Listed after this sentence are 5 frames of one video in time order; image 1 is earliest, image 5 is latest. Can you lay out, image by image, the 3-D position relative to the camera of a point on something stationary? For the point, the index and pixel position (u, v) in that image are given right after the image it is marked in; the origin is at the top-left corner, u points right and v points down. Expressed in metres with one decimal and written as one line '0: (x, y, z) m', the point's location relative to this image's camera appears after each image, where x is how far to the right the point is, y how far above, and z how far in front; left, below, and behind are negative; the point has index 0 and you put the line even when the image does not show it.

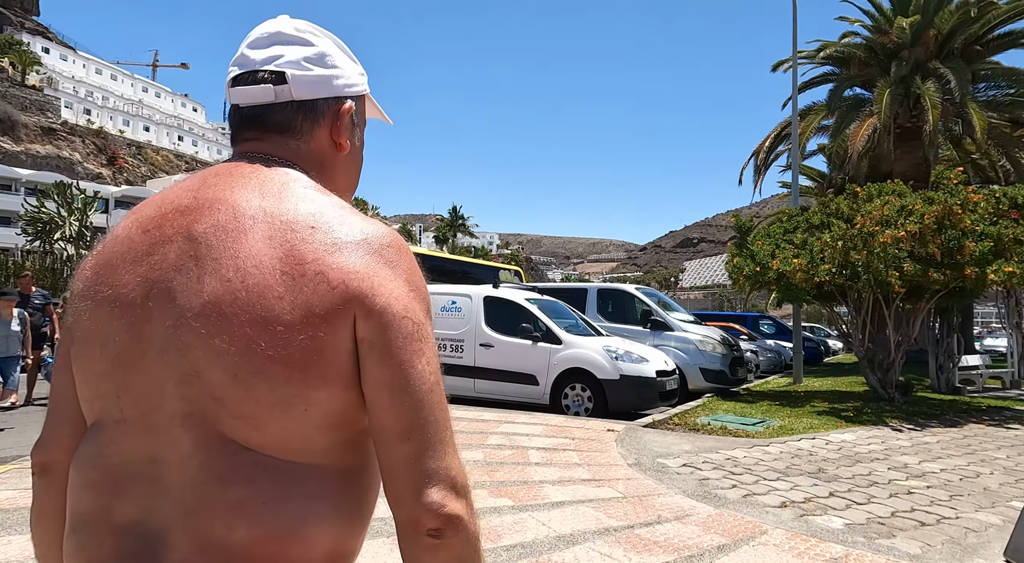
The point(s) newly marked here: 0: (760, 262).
0: (+3.5, +0.3, +10.0) m
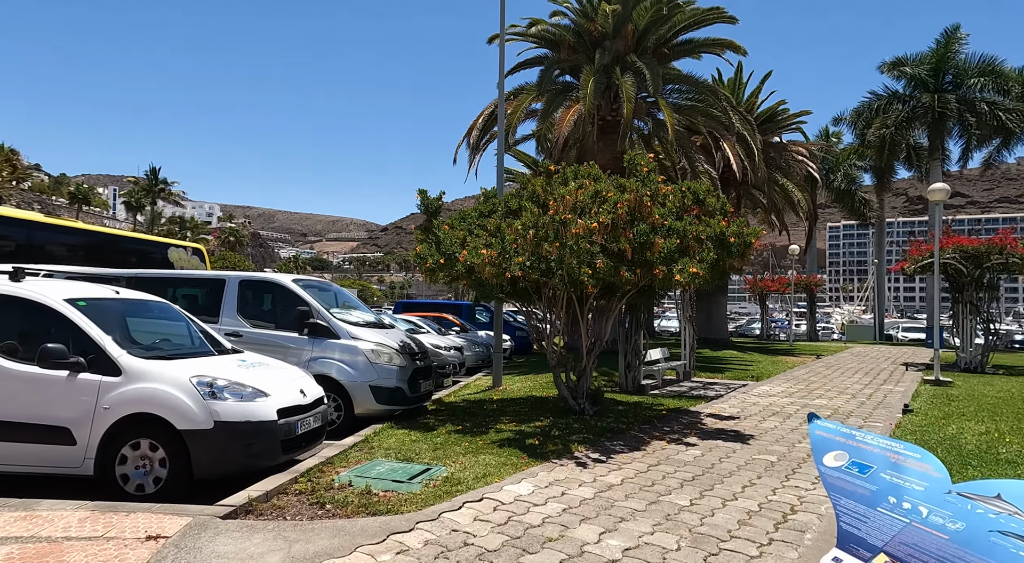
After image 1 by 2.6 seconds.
0: (-0.8, +0.4, +8.6) m
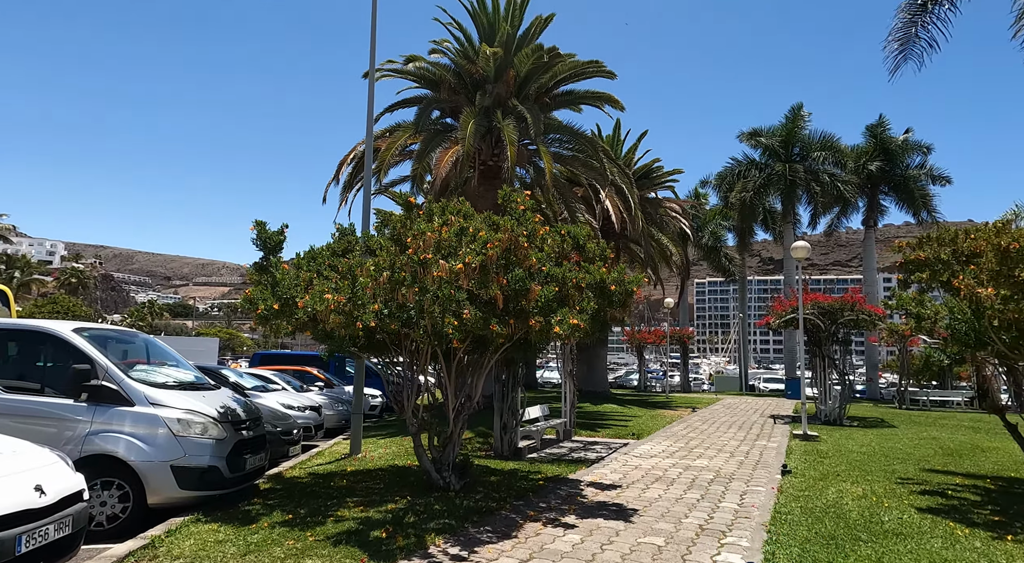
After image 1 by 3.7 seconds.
0: (-2.3, -0.2, +7.2) m
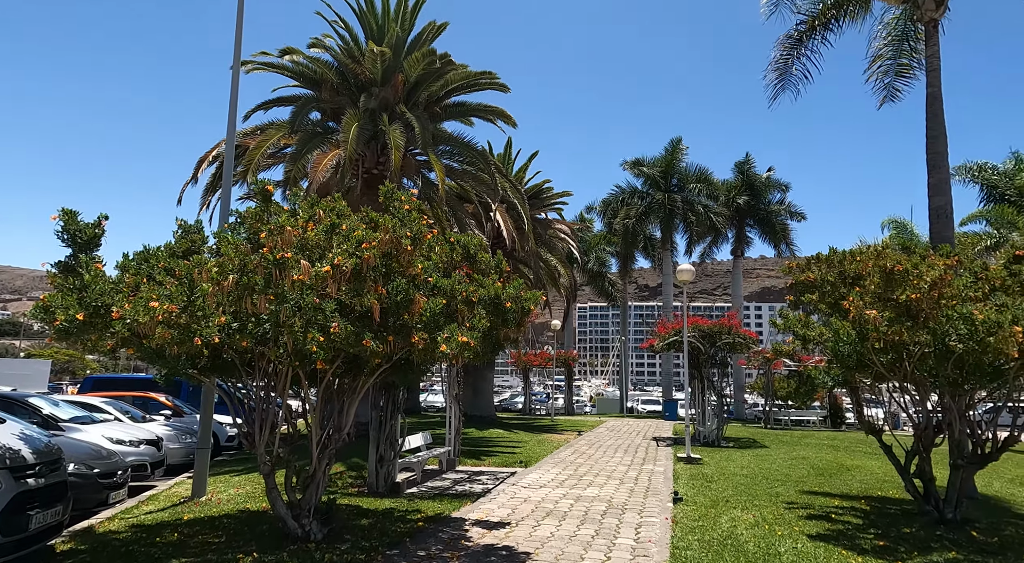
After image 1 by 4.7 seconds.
0: (-3.3, -0.2, +5.8) m
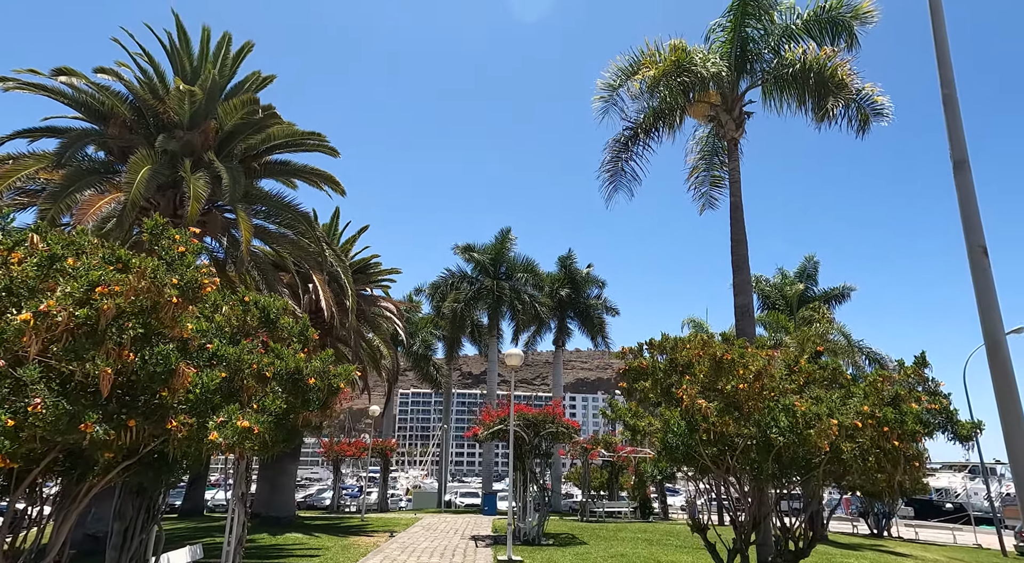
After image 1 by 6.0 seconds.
0: (-4.5, -0.4, +3.5) m
